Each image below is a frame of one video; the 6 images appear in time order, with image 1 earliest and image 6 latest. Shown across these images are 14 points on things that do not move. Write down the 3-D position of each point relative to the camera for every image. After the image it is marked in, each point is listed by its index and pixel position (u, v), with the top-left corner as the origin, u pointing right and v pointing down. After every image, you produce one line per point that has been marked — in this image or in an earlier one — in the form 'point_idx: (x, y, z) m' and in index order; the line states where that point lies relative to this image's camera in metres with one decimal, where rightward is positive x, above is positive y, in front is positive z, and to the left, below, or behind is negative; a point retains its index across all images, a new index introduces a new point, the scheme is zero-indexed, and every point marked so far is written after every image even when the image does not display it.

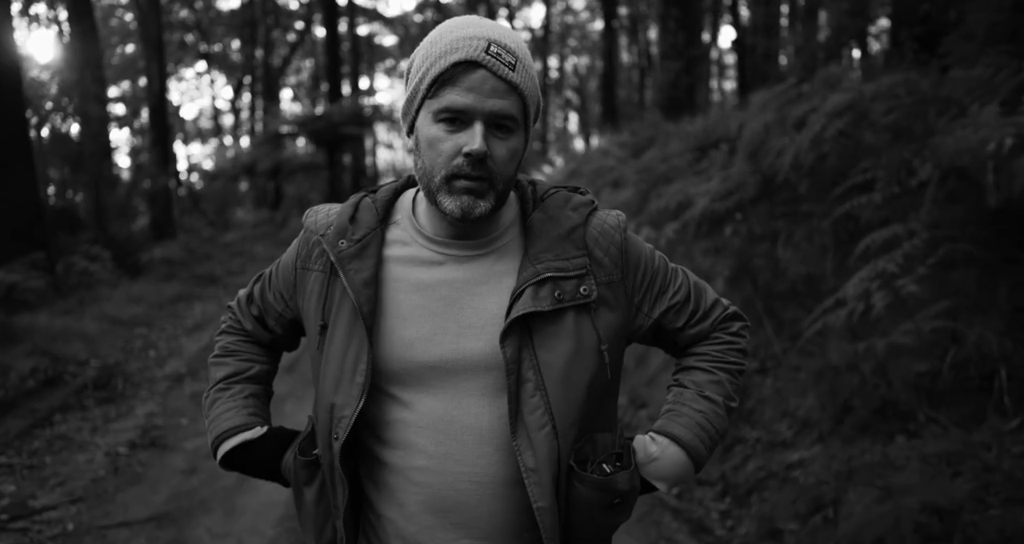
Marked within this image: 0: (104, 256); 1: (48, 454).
0: (-8.6, +0.4, +14.1) m
1: (-3.6, -1.4, +5.2) m
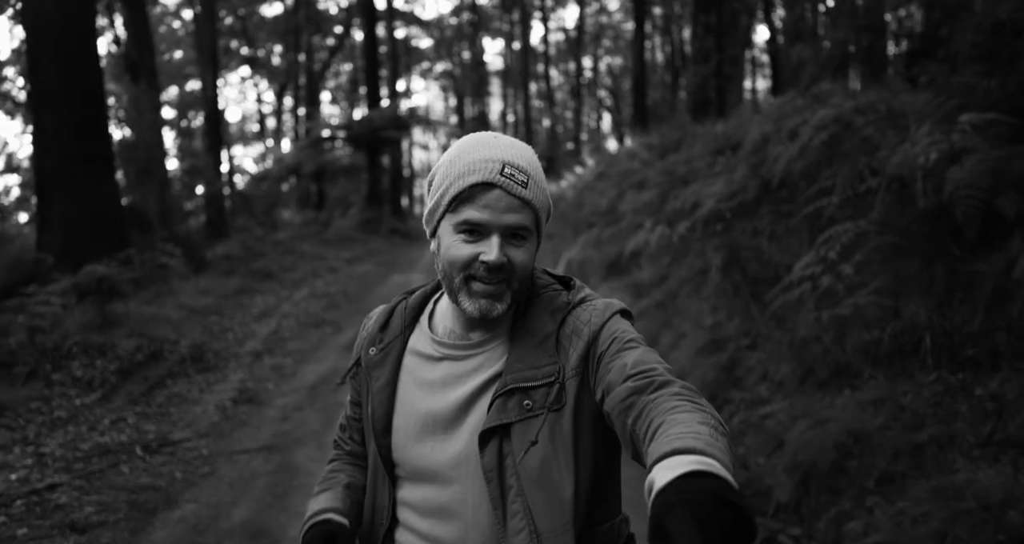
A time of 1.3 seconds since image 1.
0: (-7.8, +0.5, +15.7) m
1: (-3.3, -1.3, +6.5) m
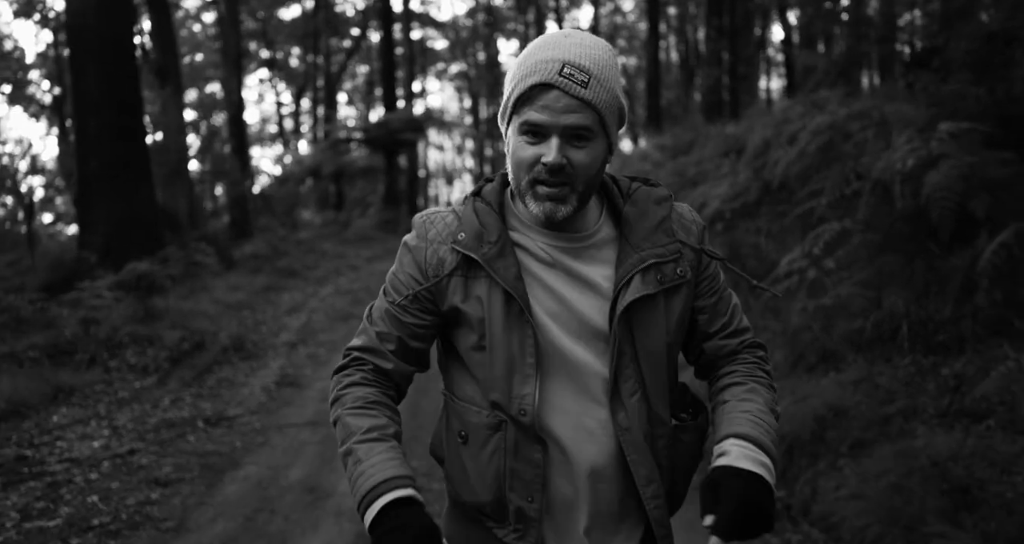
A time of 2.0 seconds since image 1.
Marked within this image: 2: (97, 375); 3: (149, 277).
0: (-7.4, +0.5, +16.5) m
1: (-3.1, -1.2, +7.2) m
2: (-4.7, -1.2, +7.5) m
3: (-6.2, -0.1, +11.5) m
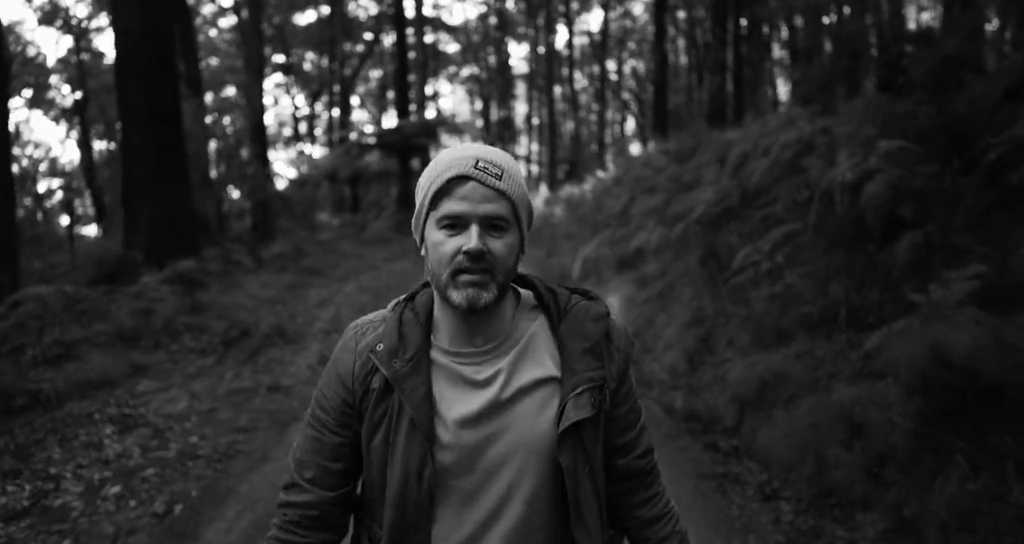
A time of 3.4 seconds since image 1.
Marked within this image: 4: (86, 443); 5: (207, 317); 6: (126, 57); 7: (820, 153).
0: (-7.2, +0.6, +17.8) m
1: (-3.0, -1.2, +8.5) m
2: (-4.6, -1.1, +8.7) m
3: (-6.0, 0.0, +12.8) m
4: (-3.5, -1.4, +5.6) m
5: (-5.0, -0.7, +11.1) m
6: (-7.5, +4.2, +13.1) m
7: (+3.9, +1.5, +8.5) m
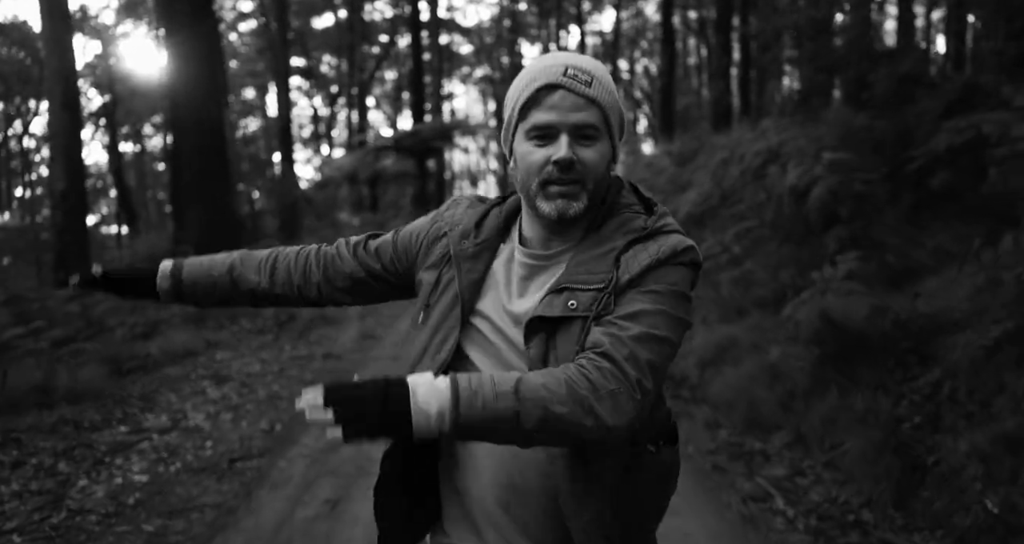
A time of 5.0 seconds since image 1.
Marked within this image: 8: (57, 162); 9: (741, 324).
0: (-6.9, +0.8, +19.6) m
1: (-2.9, -1.0, +10.2) m
2: (-4.4, -1.0, +10.4) m
3: (-5.8, +0.1, +14.5) m
4: (-3.5, -1.3, +7.3) m
5: (-4.8, -0.6, +12.8) m
6: (-7.3, +4.4, +14.8) m
7: (+4.1, +1.7, +10.0) m
8: (-8.6, +2.1, +12.7) m
9: (+2.7, -0.6, +7.9) m
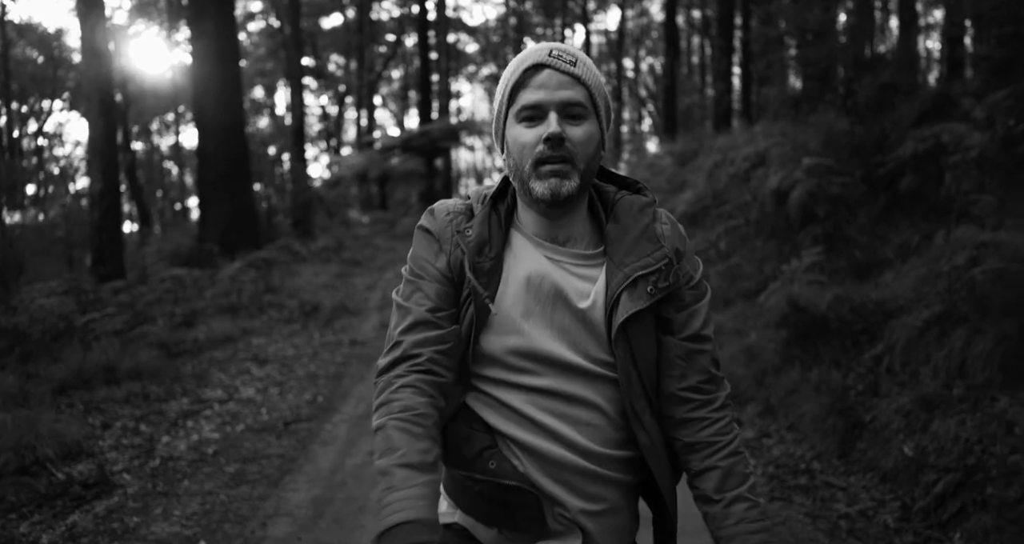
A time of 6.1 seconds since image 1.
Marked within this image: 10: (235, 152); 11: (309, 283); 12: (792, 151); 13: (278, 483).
0: (-6.7, +0.9, +20.6) m
1: (-2.8, -0.9, +11.1) m
2: (-4.3, -0.9, +11.4) m
3: (-5.6, +0.2, +15.5) m
4: (-3.3, -1.2, +8.3) m
5: (-4.7, -0.5, +13.8) m
6: (-7.1, +4.5, +15.8) m
7: (+4.2, +1.7, +10.9) m
8: (-8.4, +2.2, +13.7) m
9: (+2.8, -0.5, +8.8) m
10: (-6.5, +2.8, +16.0) m
11: (-4.8, -0.3, +15.8) m
12: (+4.4, +1.9, +10.6) m
13: (-1.7, -1.5, +4.8) m
